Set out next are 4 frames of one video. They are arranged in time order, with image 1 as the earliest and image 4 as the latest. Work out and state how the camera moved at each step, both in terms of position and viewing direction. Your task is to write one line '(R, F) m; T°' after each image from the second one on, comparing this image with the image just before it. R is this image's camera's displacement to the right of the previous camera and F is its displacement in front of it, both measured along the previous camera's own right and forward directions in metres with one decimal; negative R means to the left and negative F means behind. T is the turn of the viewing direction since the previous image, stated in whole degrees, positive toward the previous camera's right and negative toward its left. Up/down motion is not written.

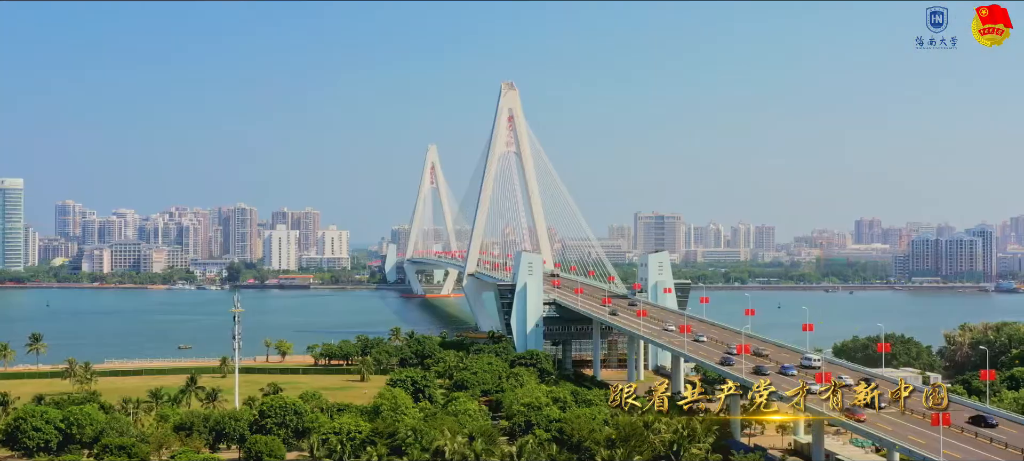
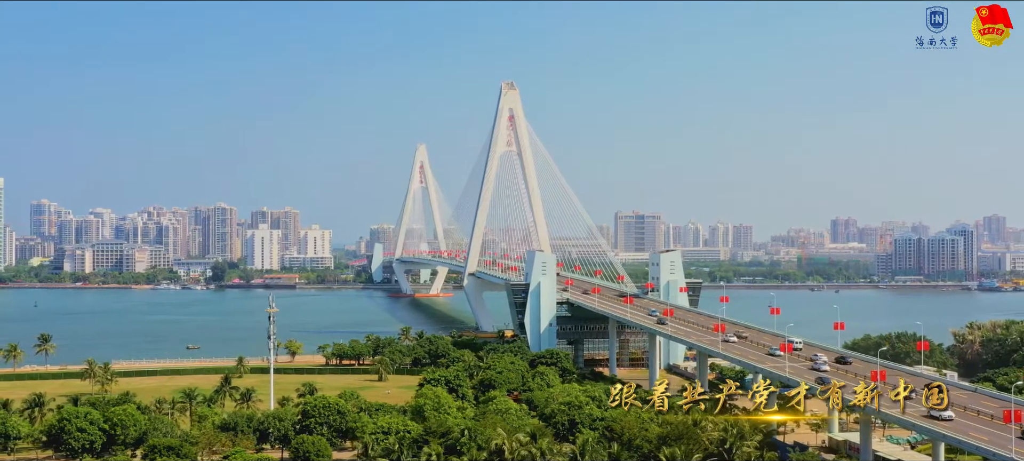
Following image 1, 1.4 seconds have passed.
(-1.3, 0.0) m; +1°
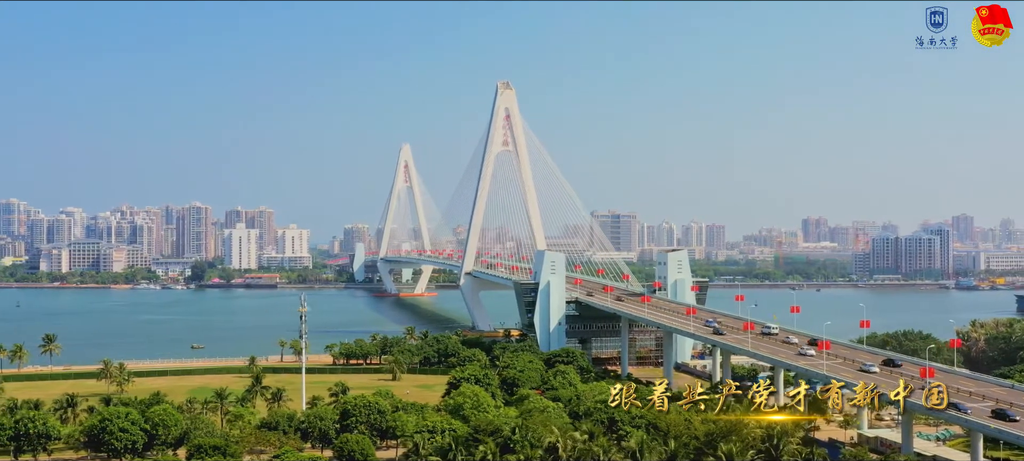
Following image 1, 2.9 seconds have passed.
(-1.4, -0.1) m; +1°
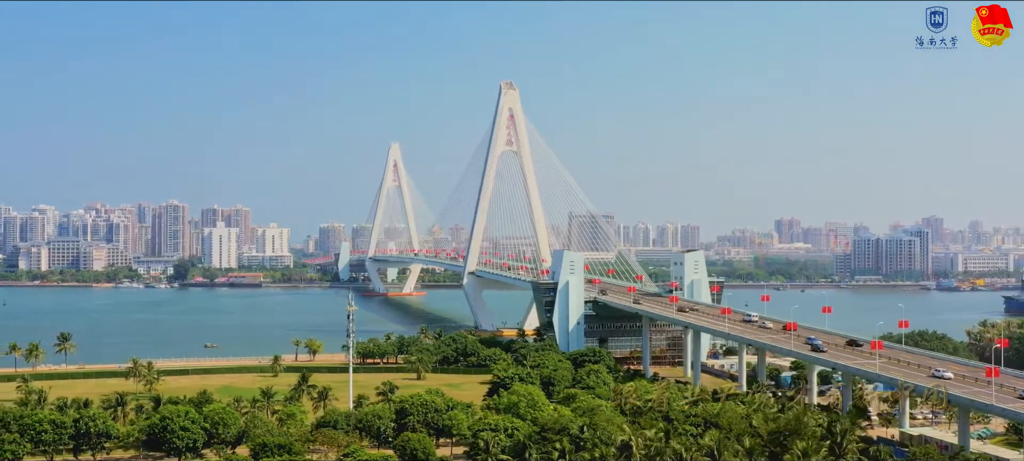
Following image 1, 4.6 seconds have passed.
(-1.7, -0.1) m; +1°
